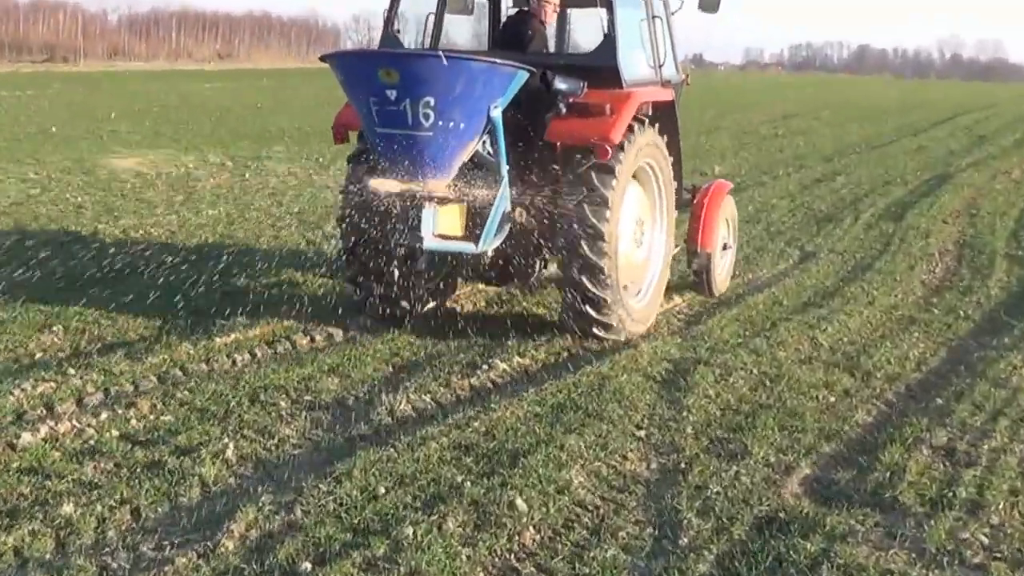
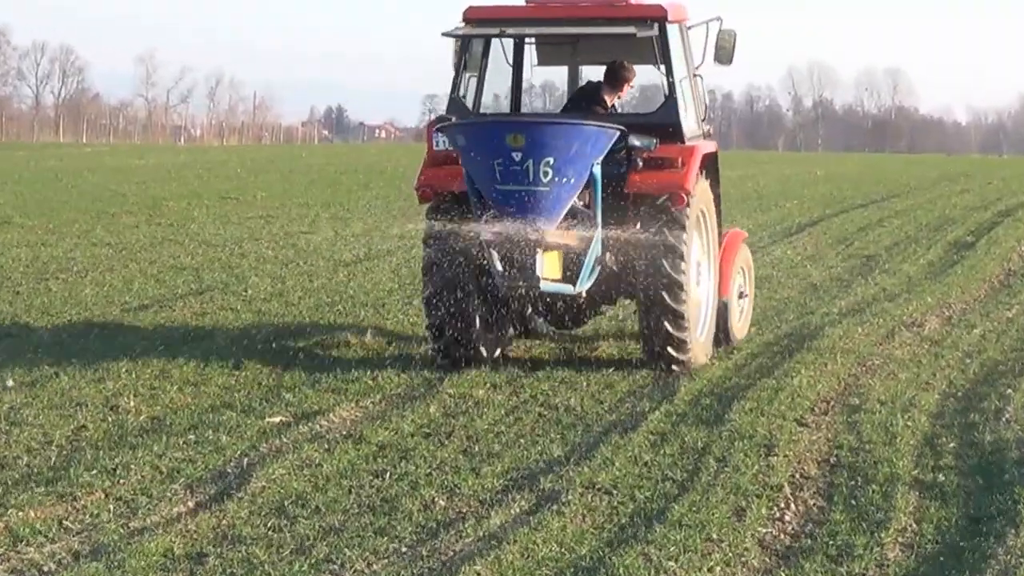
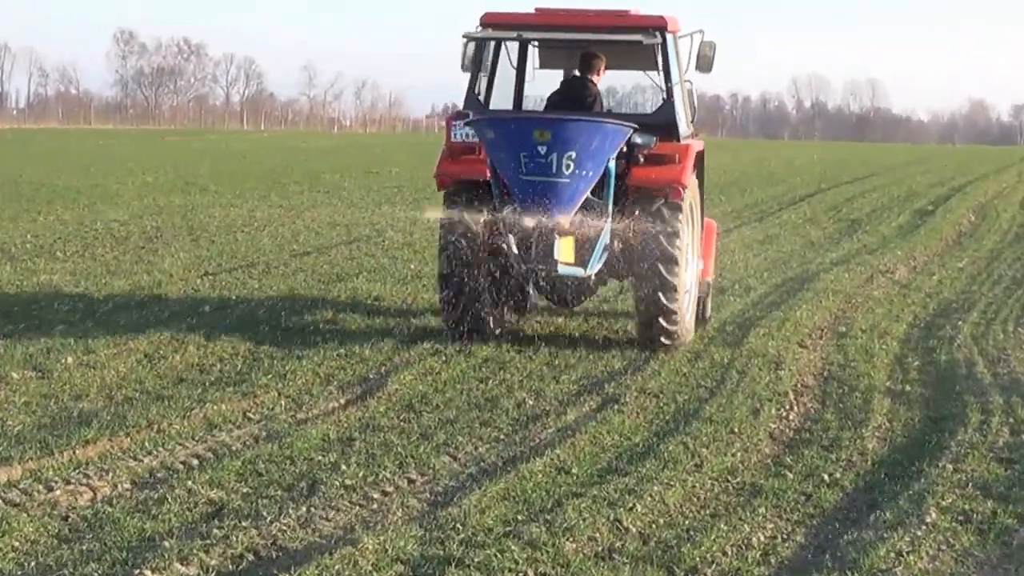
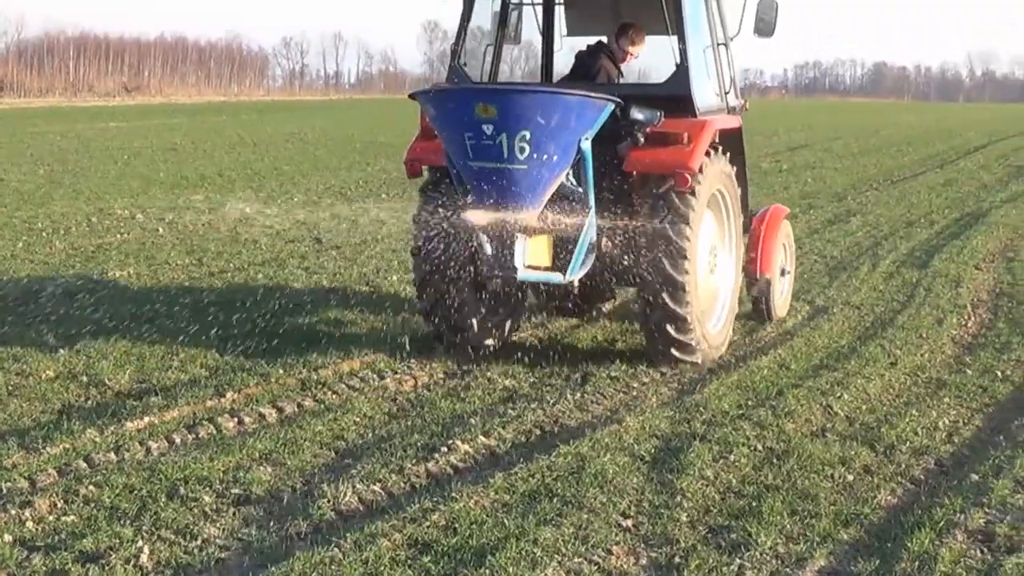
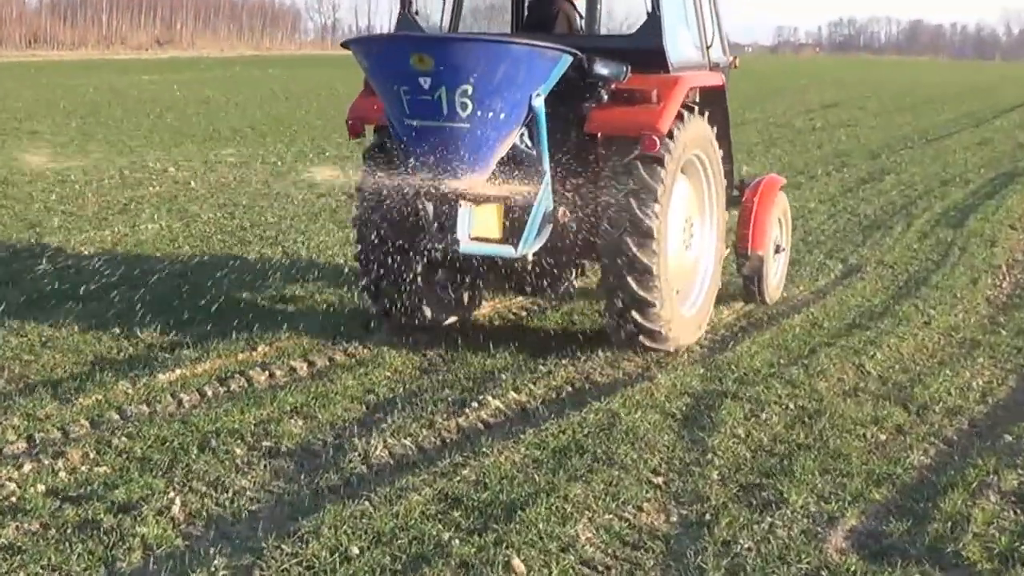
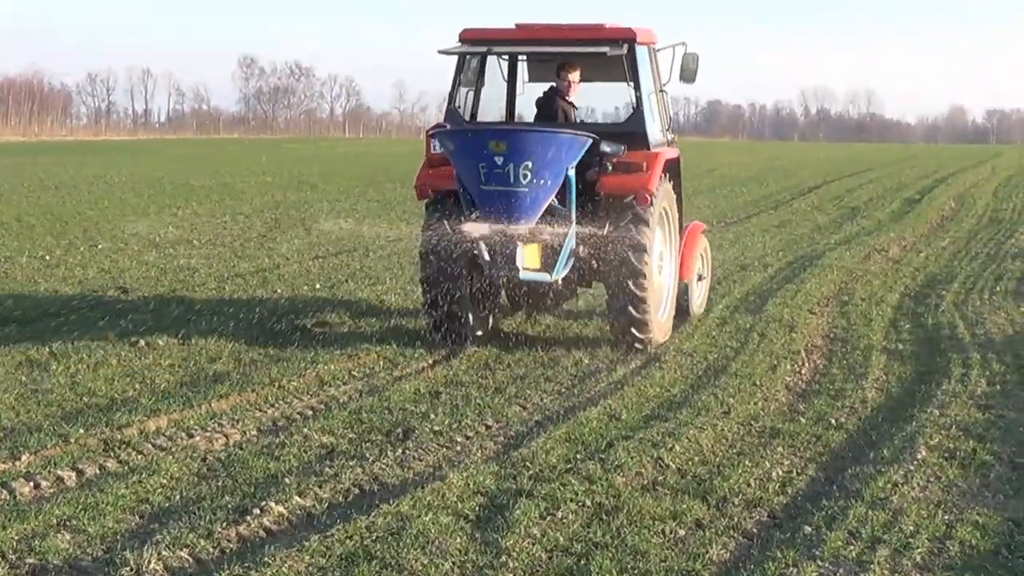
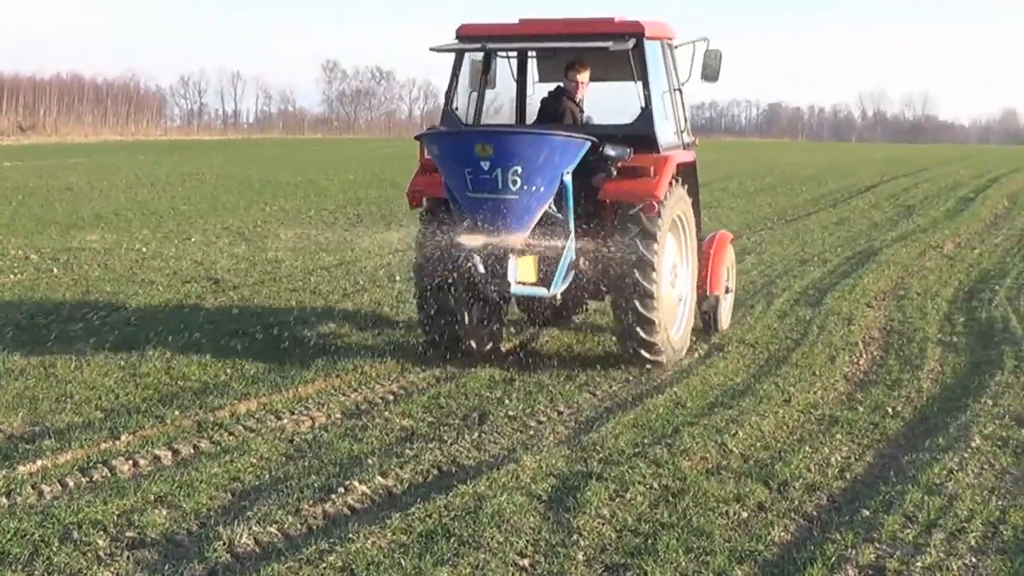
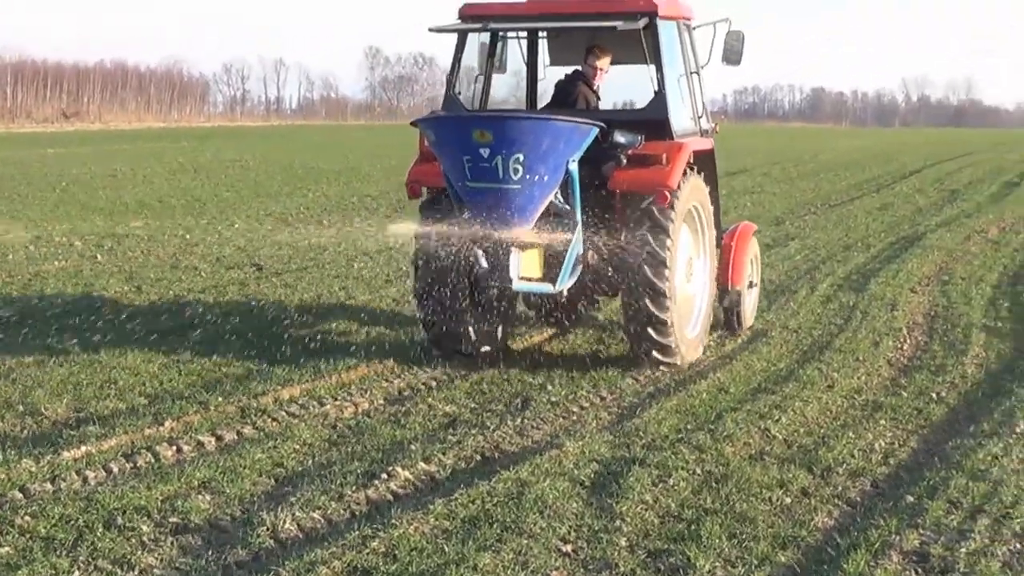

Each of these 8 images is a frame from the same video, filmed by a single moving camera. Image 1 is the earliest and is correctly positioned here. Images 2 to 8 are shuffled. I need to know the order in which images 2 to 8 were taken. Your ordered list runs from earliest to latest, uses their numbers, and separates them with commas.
5, 4, 8, 7, 6, 3, 2
